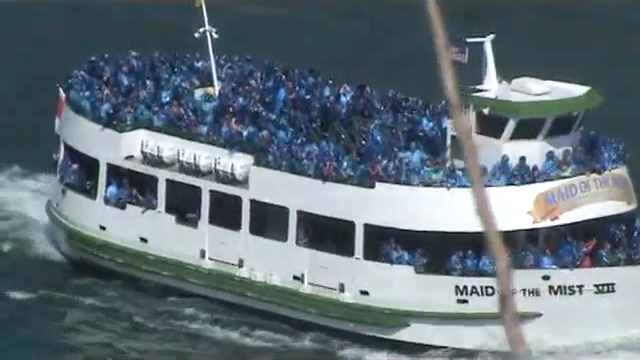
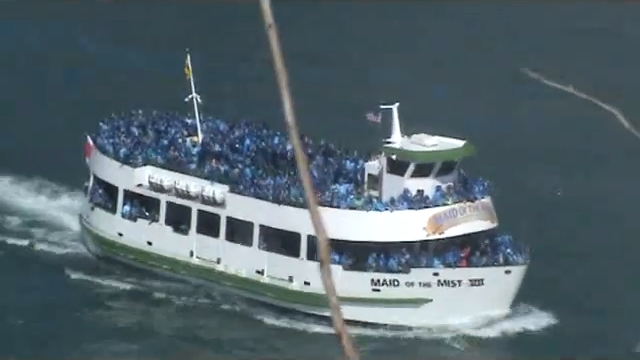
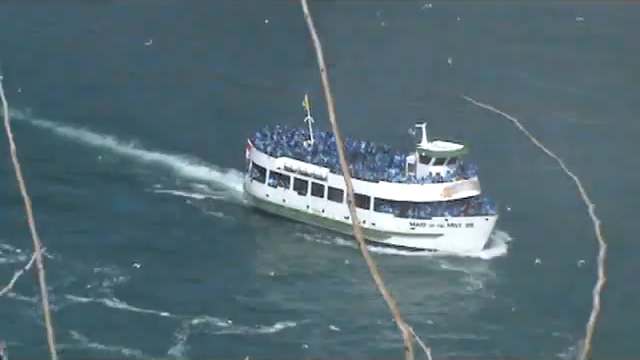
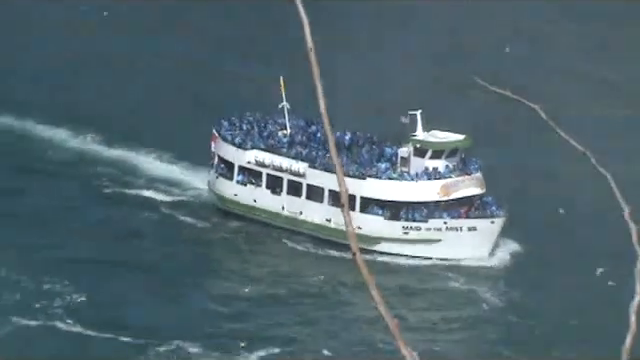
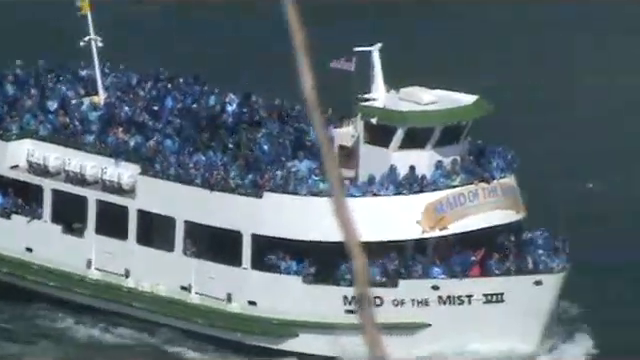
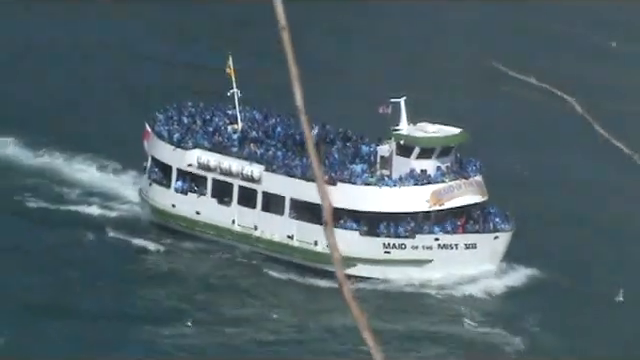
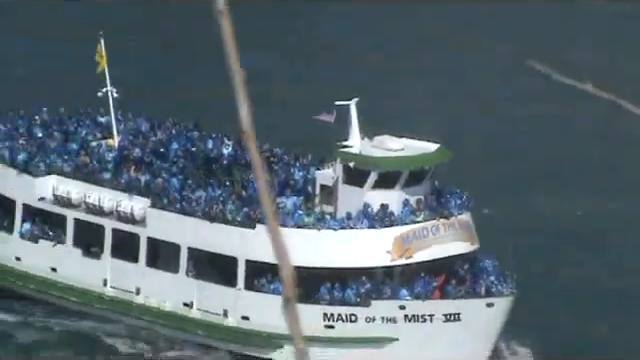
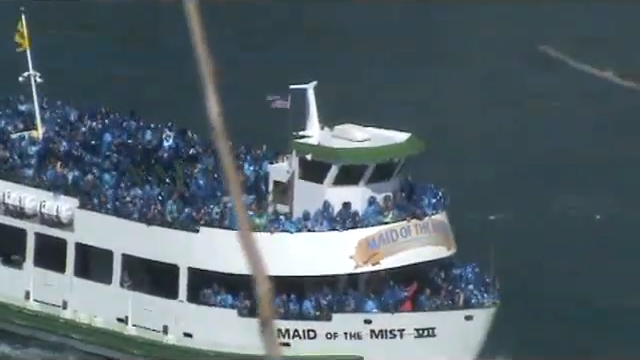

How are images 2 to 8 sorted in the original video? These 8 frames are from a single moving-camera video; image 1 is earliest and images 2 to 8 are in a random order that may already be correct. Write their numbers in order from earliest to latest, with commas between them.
5, 8, 7, 2, 6, 4, 3
